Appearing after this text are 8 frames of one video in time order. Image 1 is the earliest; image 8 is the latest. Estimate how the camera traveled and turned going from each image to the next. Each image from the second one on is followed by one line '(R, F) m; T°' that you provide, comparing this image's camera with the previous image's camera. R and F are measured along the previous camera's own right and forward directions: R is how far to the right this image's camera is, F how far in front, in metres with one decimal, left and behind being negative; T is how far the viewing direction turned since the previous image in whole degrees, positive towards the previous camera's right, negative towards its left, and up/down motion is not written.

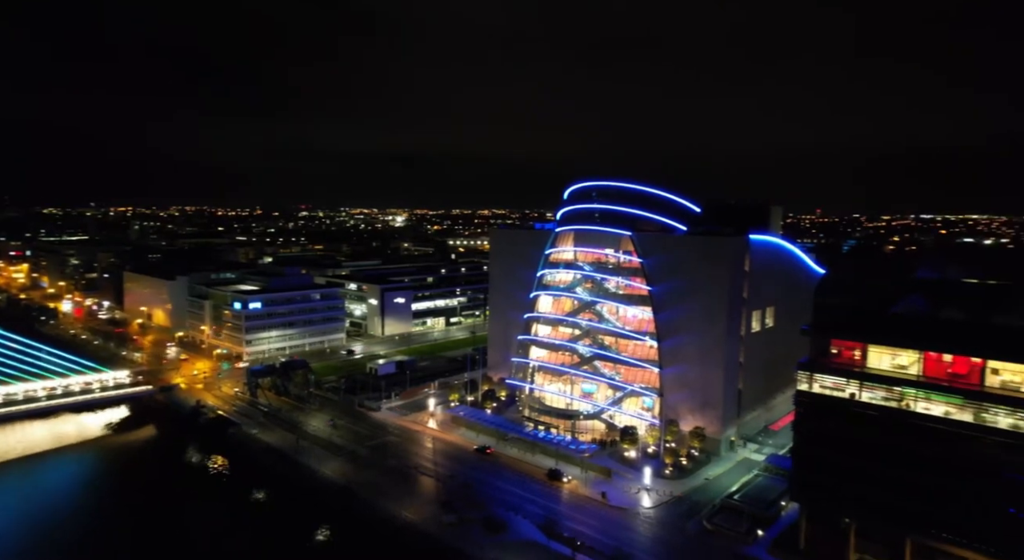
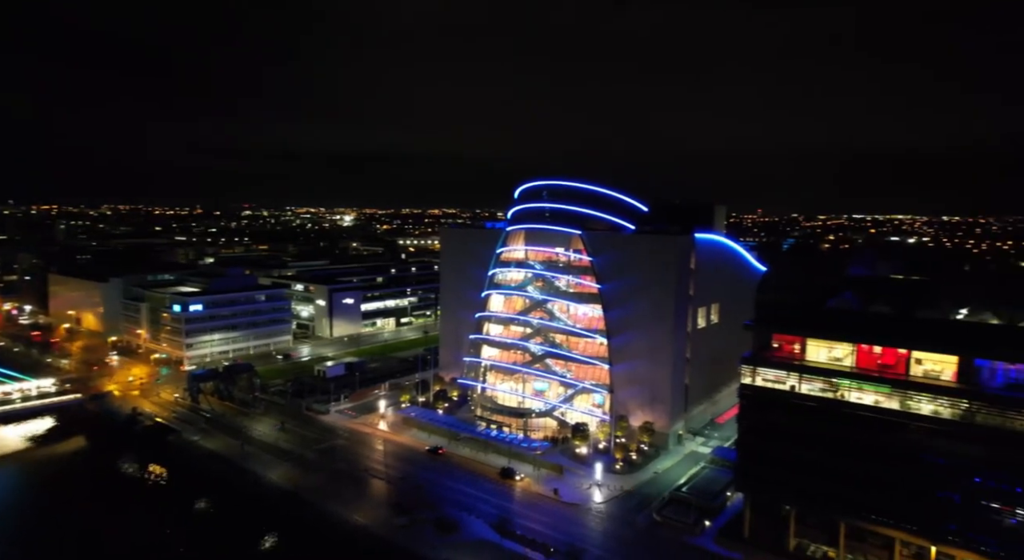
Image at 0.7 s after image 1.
(0.0, -0.3) m; +4°
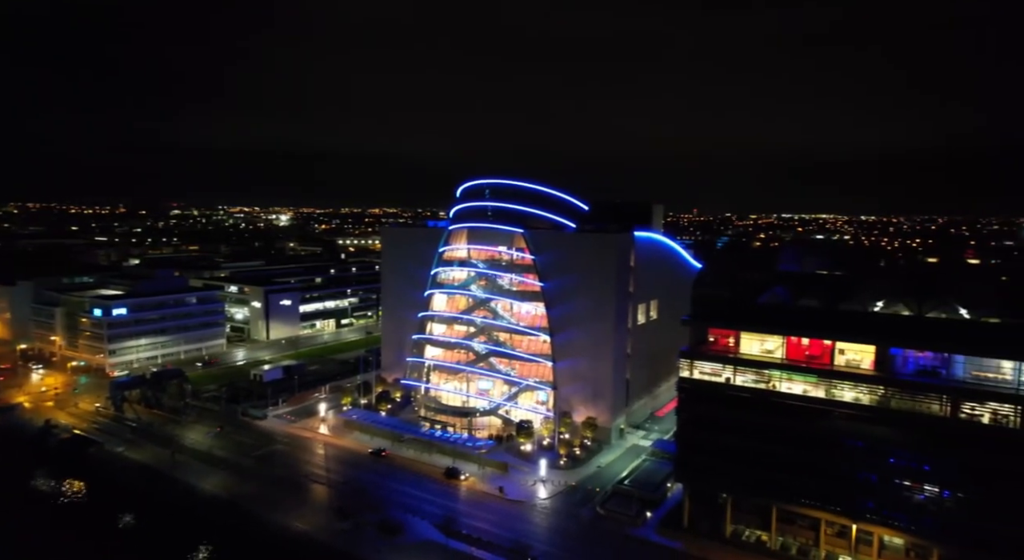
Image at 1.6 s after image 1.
(0.0, -0.3) m; +5°
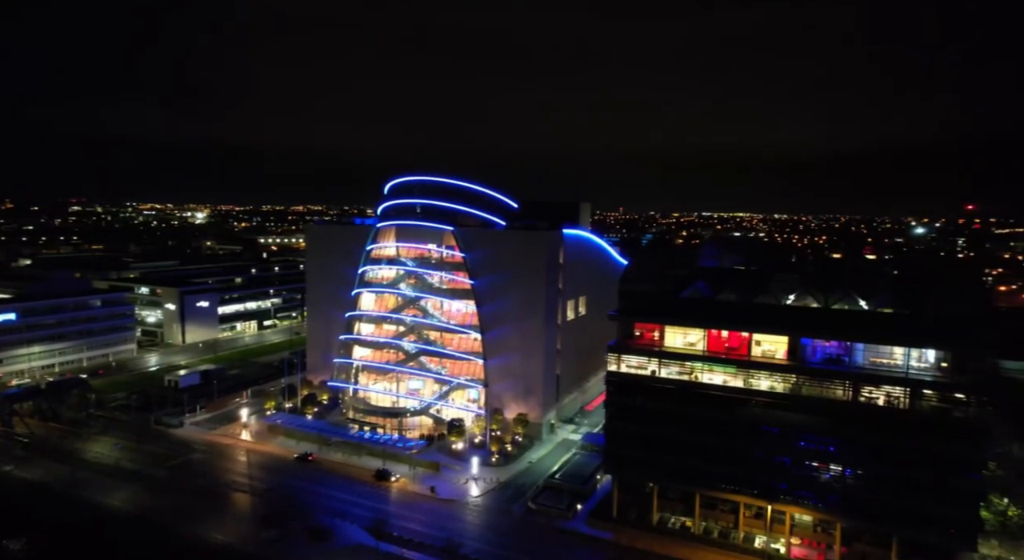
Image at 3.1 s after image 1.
(-0.2, 0.0) m; +6°
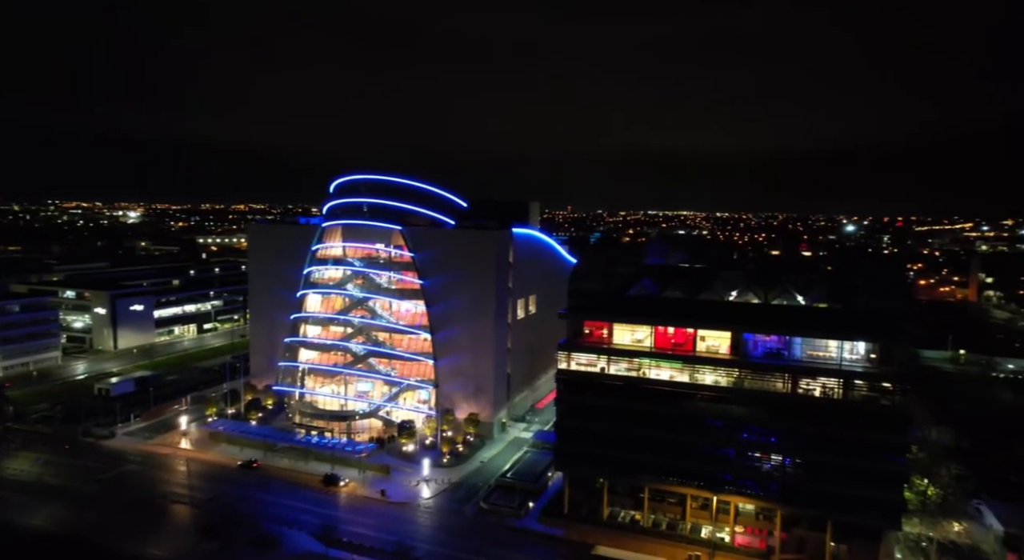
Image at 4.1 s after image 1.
(-0.8, +0.1) m; +5°
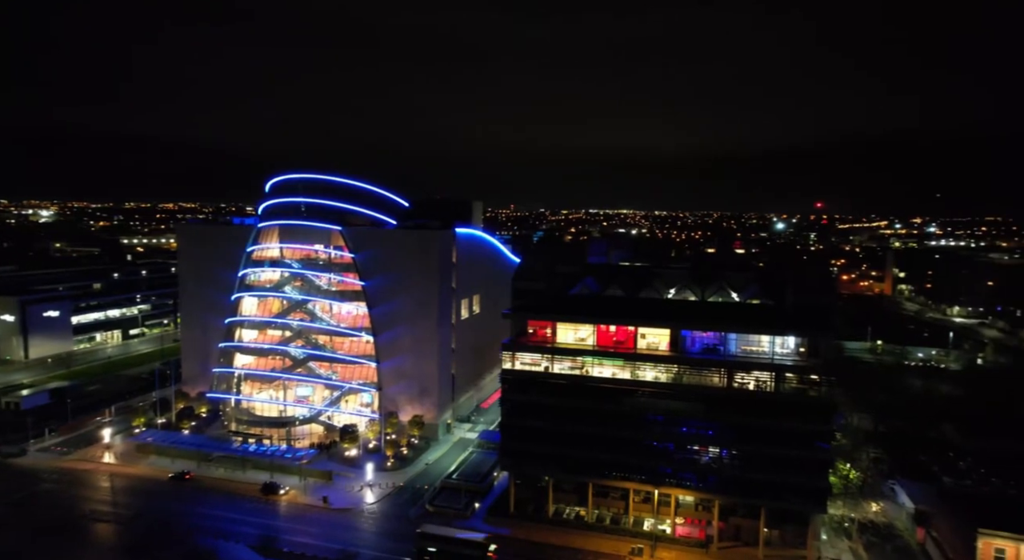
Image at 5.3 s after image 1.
(-1.1, +0.1) m; +6°
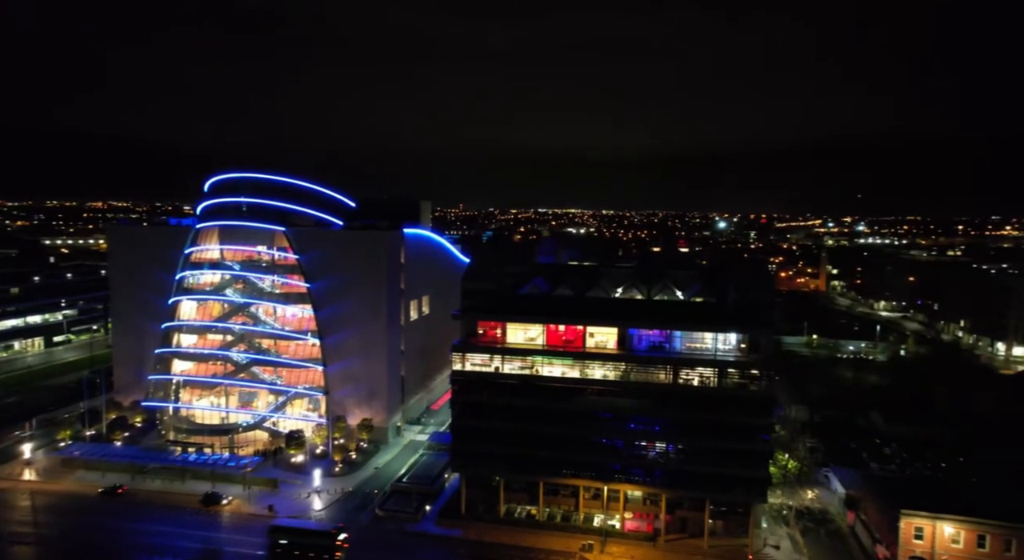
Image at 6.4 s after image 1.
(-0.9, +0.1) m; +5°
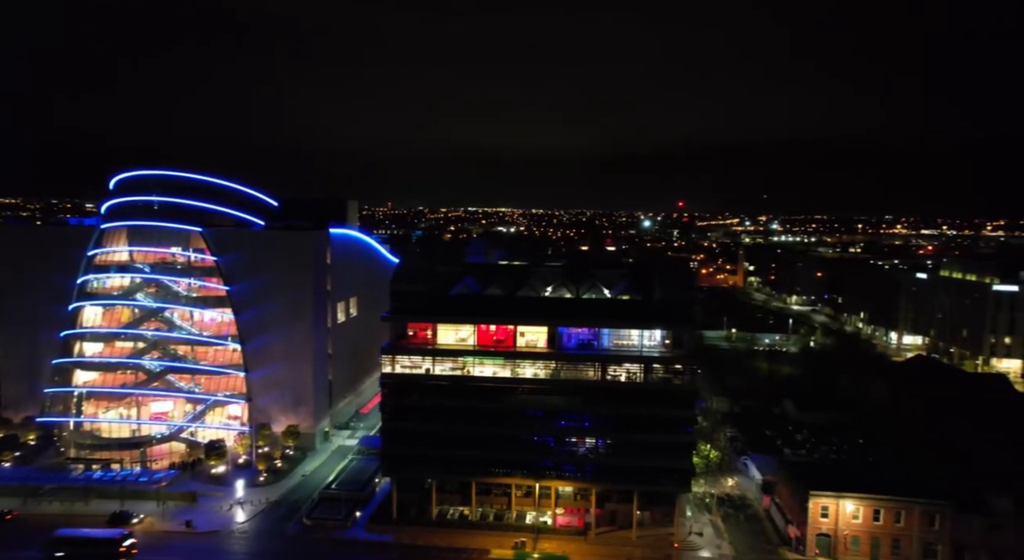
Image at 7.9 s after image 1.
(-0.8, +0.3) m; +7°
